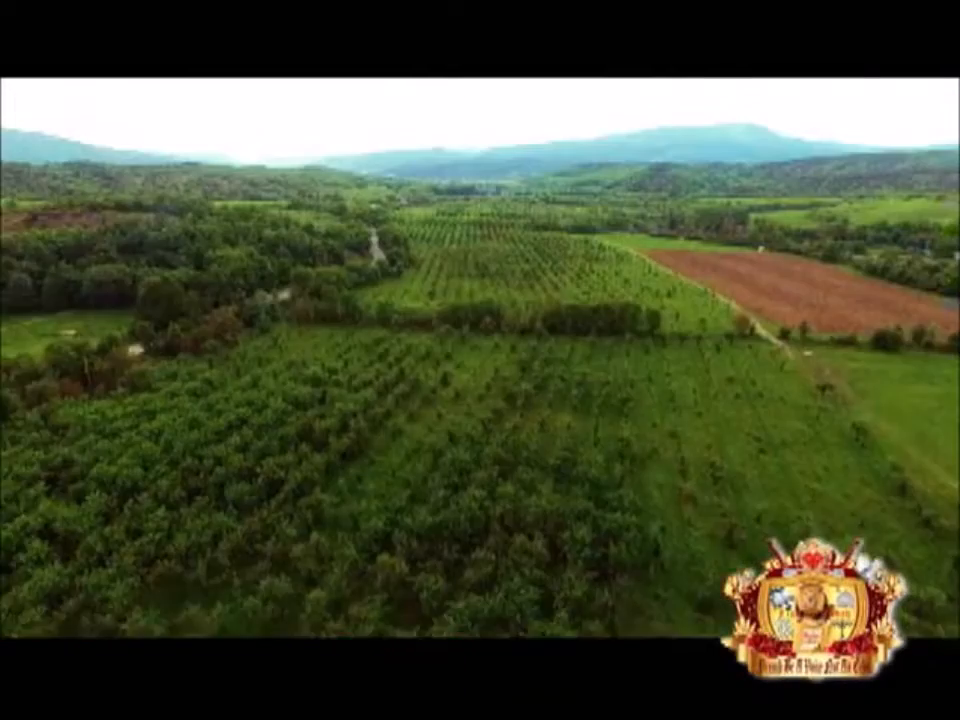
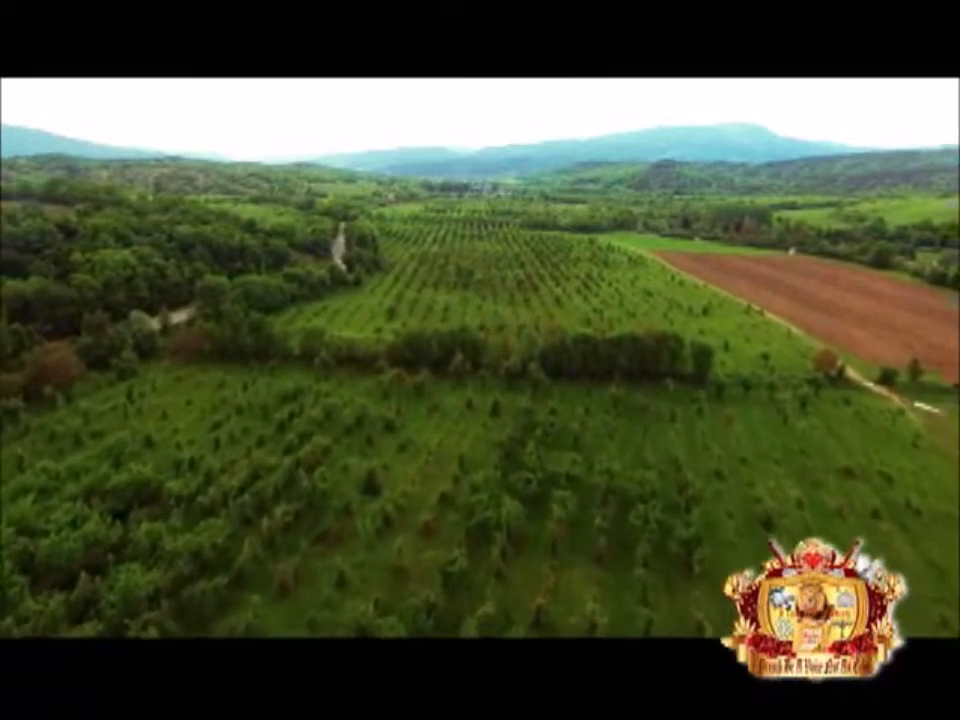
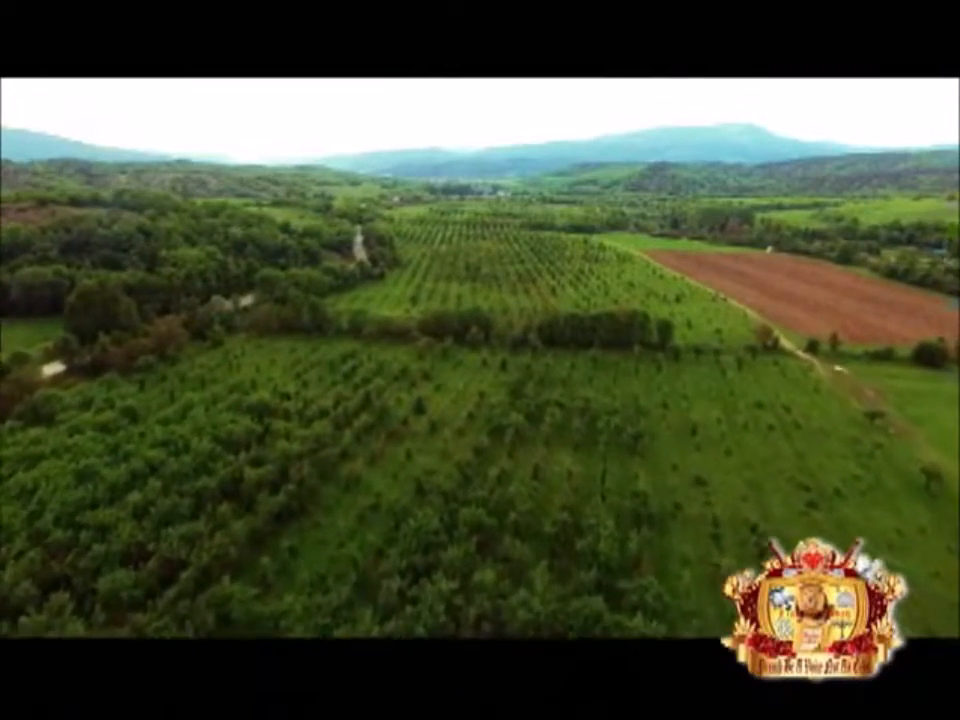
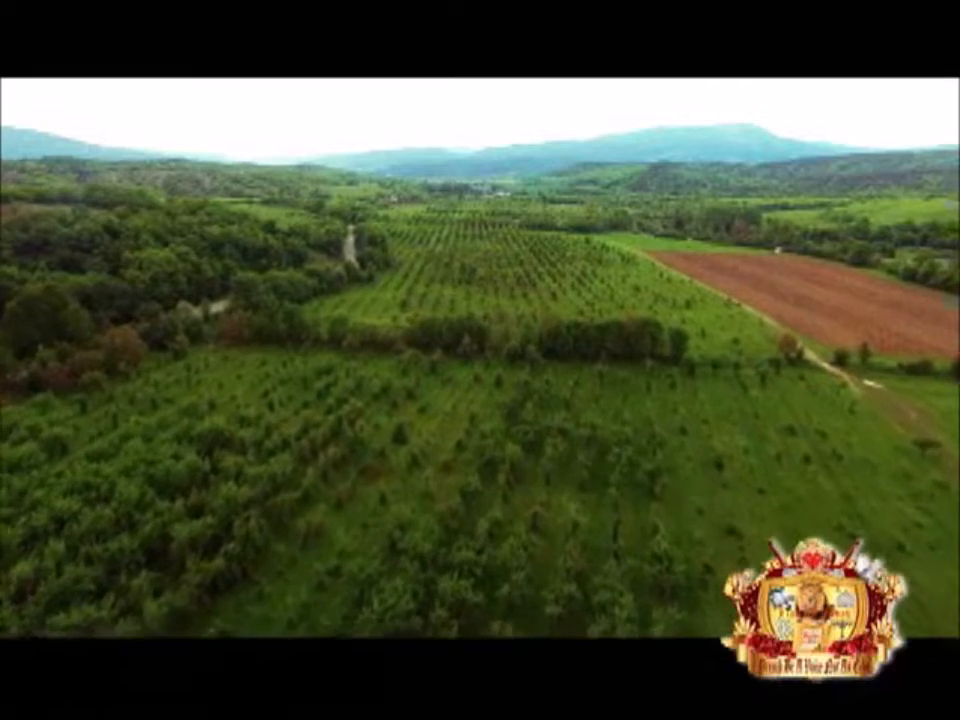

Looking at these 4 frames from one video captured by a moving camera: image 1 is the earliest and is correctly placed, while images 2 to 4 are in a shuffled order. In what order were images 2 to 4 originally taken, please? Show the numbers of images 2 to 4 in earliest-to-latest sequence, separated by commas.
3, 4, 2
